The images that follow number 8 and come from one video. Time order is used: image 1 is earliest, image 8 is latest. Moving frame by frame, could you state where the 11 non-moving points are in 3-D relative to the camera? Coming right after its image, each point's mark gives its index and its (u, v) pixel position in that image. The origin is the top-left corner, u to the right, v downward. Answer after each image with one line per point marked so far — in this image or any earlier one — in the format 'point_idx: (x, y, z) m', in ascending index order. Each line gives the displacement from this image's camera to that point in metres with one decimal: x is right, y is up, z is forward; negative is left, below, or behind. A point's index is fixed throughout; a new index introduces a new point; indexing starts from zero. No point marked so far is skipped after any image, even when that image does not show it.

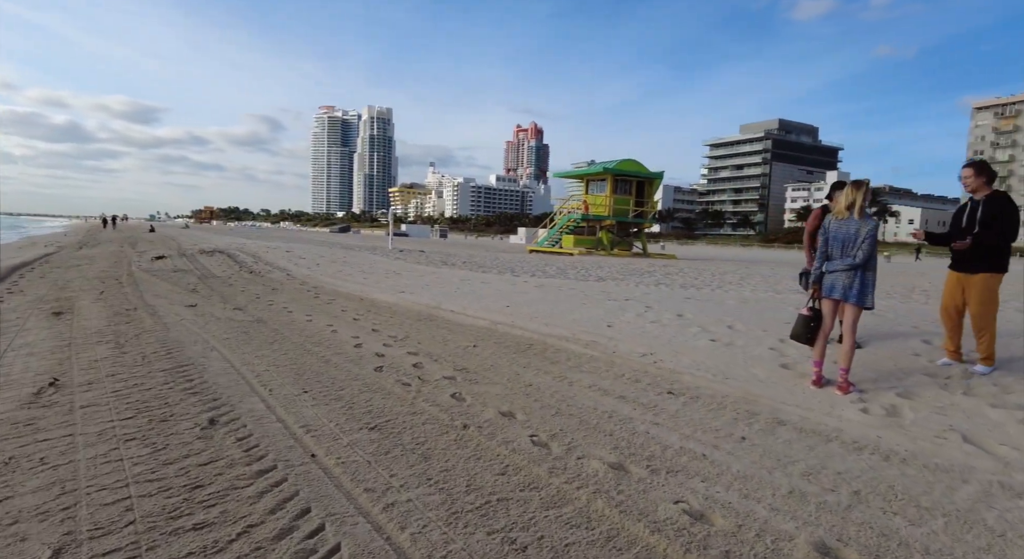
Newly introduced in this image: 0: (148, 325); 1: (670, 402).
0: (-5.0, -0.5, +7.5) m
1: (+1.2, -0.9, +4.0) m
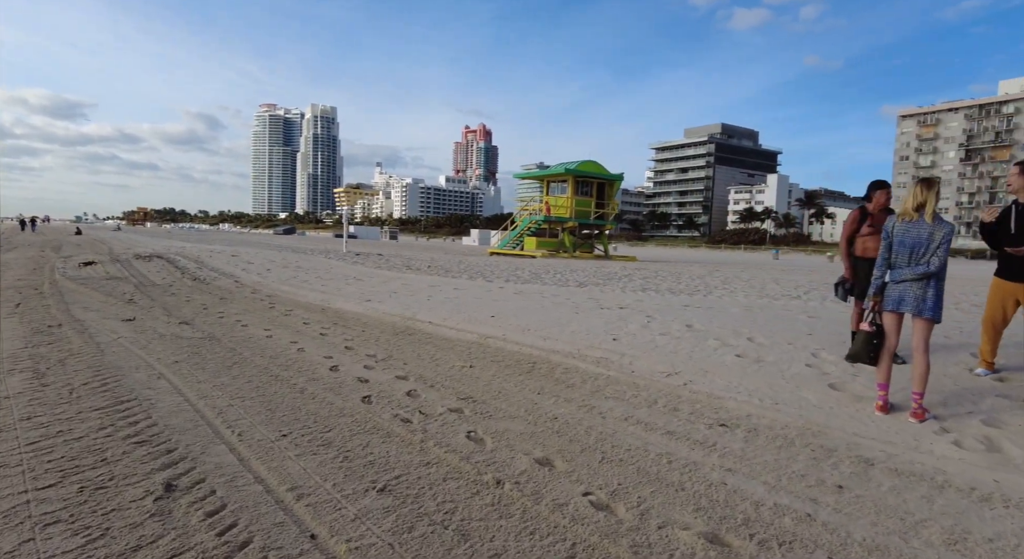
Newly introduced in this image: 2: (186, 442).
0: (-5.1, -0.7, +6.4) m
1: (+1.4, -1.0, +3.5) m
2: (-2.1, -1.0, +3.5) m
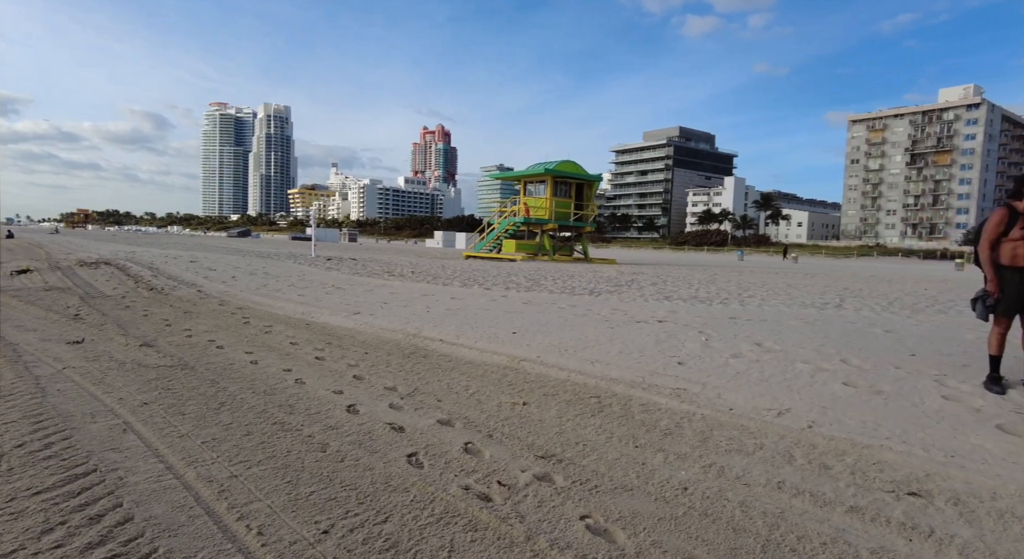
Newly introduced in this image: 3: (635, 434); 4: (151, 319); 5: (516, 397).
0: (-4.7, -0.9, +5.0) m
1: (+2.0, -1.1, +2.6) m
2: (-1.4, -1.2, +2.4) m
3: (+0.8, -1.1, +3.8) m
4: (-6.0, -0.6, +9.0) m
5: (0.0, -1.0, +4.7) m
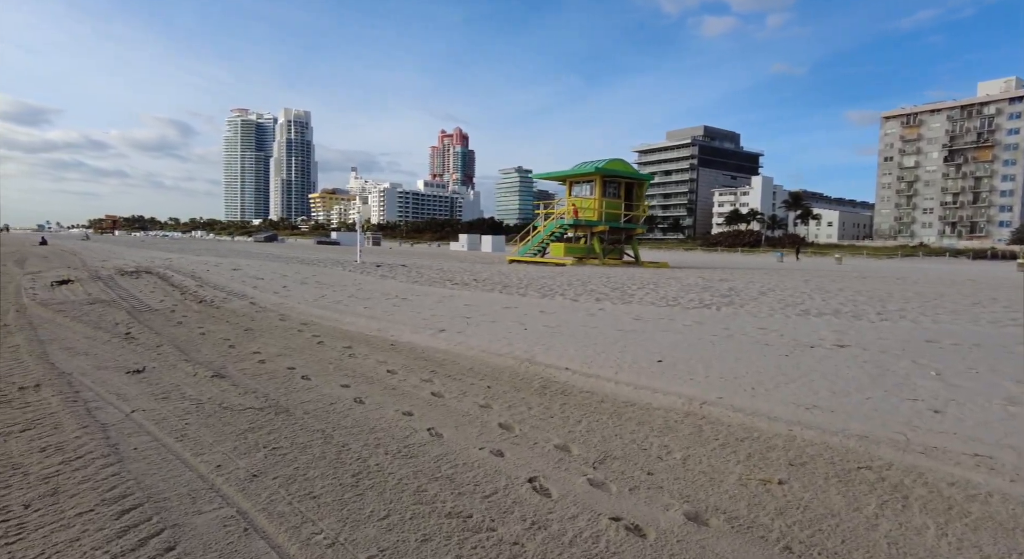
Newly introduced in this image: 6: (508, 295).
0: (-3.2, -1.1, +3.9) m
1: (+3.4, -1.3, +1.2) m
2: (-0.1, -1.3, +1.2) m
3: (+2.3, -1.2, +2.5) m
4: (-4.4, -0.9, +7.9) m
5: (+1.5, -1.2, +3.4) m
6: (-0.1, -0.3, +11.3) m
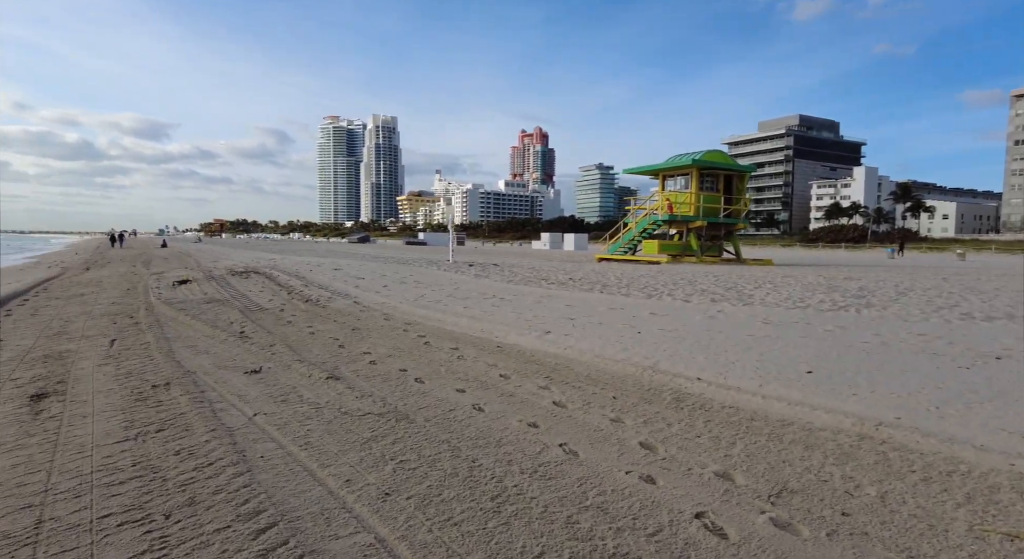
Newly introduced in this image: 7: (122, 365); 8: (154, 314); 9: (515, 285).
0: (-2.2, -1.1, +3.9) m
1: (+3.9, -1.3, +0.3) m
2: (+0.5, -1.4, +0.7) m
3: (+3.0, -1.2, +1.7) m
4: (-2.8, -0.9, +8.0) m
5: (+2.3, -1.2, +2.7) m
6: (+1.9, -0.3, +10.7) m
7: (-4.1, -0.9, +5.7) m
8: (-6.4, -0.6, +9.7) m
9: (+0.1, -0.1, +12.7) m
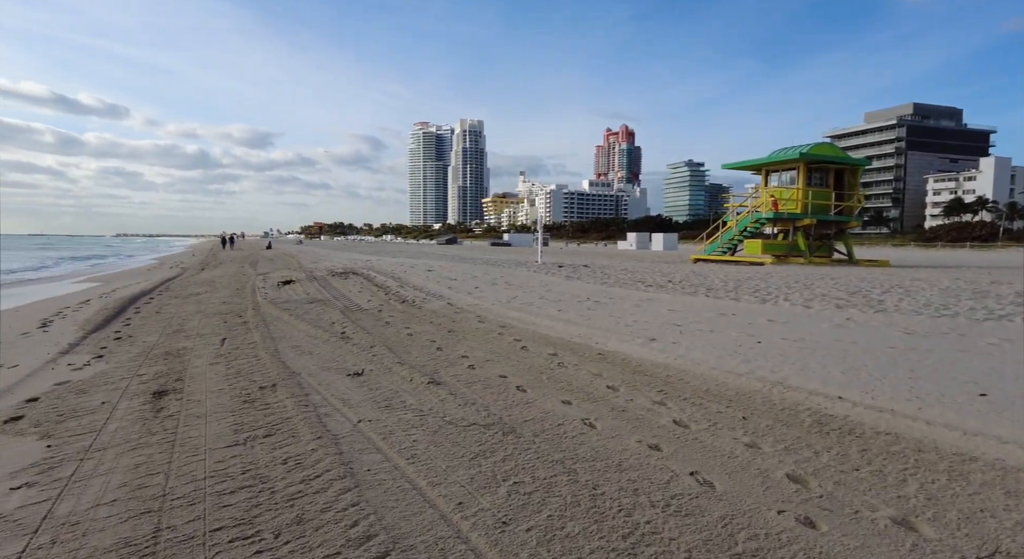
0: (-1.4, -1.1, +3.8) m
1: (+4.1, -1.3, -0.7) m
2: (+0.8, -1.4, +0.2) m
3: (+3.4, -1.3, +0.8) m
4: (-1.4, -0.9, +8.0) m
5: (+2.9, -1.2, +1.9) m
6: (+3.7, -0.4, +10.0) m
7: (-3.0, -0.9, +5.9) m
8: (-4.6, -0.6, +10.2) m
9: (+2.2, -0.2, +12.1) m
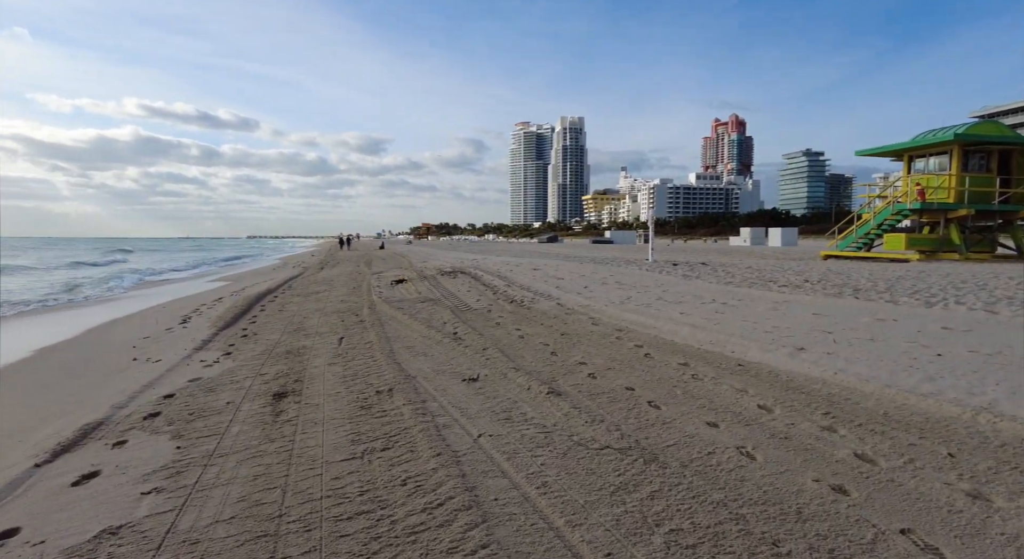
0: (-0.5, -1.1, +3.5) m
1: (+4.1, -1.3, -1.9) m
2: (+1.0, -1.4, -0.4) m
3: (+3.6, -1.3, -0.3) m
4: (+0.3, -0.9, +7.6) m
5: (+3.4, -1.2, +0.9) m
6: (+5.6, -0.4, +8.6) m
7: (-1.7, -0.9, +5.8) m
8: (-2.5, -0.6, +10.3) m
9: (+4.5, -0.2, +11.0) m
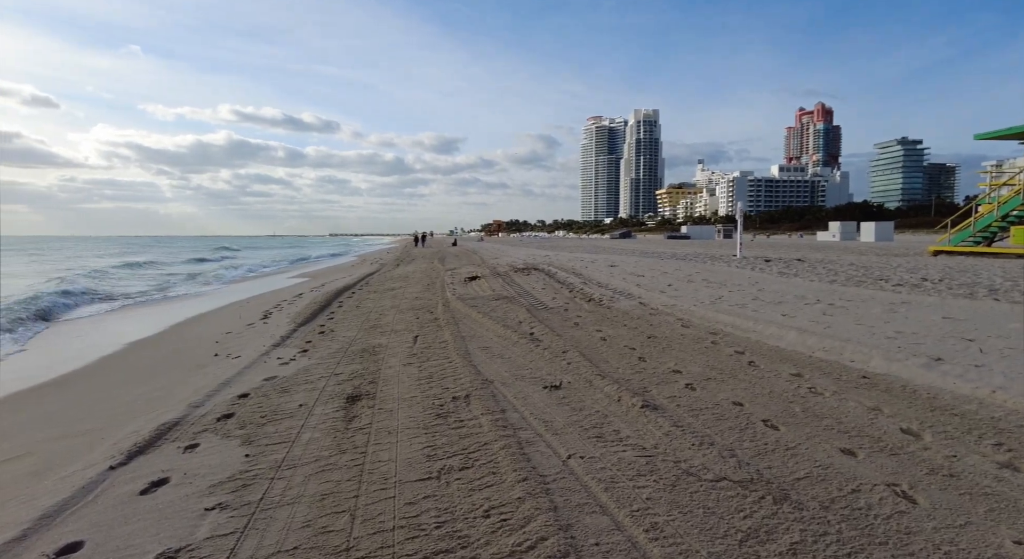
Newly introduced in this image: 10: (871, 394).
0: (0.0, -1.1, +3.0) m
1: (+3.9, -1.4, -2.9) m
2: (+1.0, -1.4, -1.0) m
3: (+3.6, -1.3, -1.3) m
4: (+1.3, -0.8, +7.0) m
5: (+3.5, -1.2, -0.1) m
6: (+6.8, -0.3, +7.3) m
7: (-0.9, -0.9, +5.5) m
8: (-1.1, -0.6, +10.1) m
9: (+6.0, -0.1, +9.9) m
10: (+3.1, -1.0, +4.6) m
